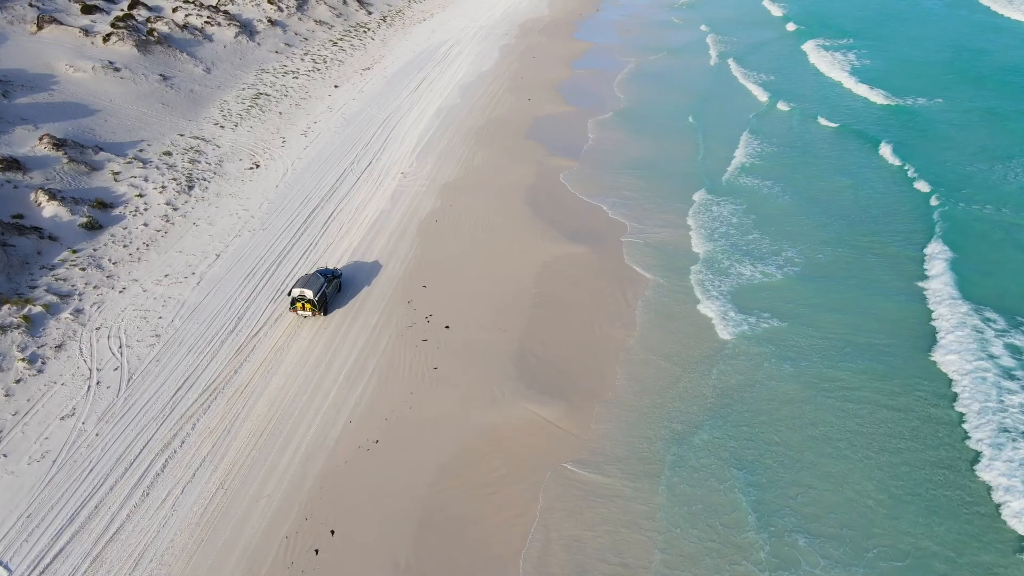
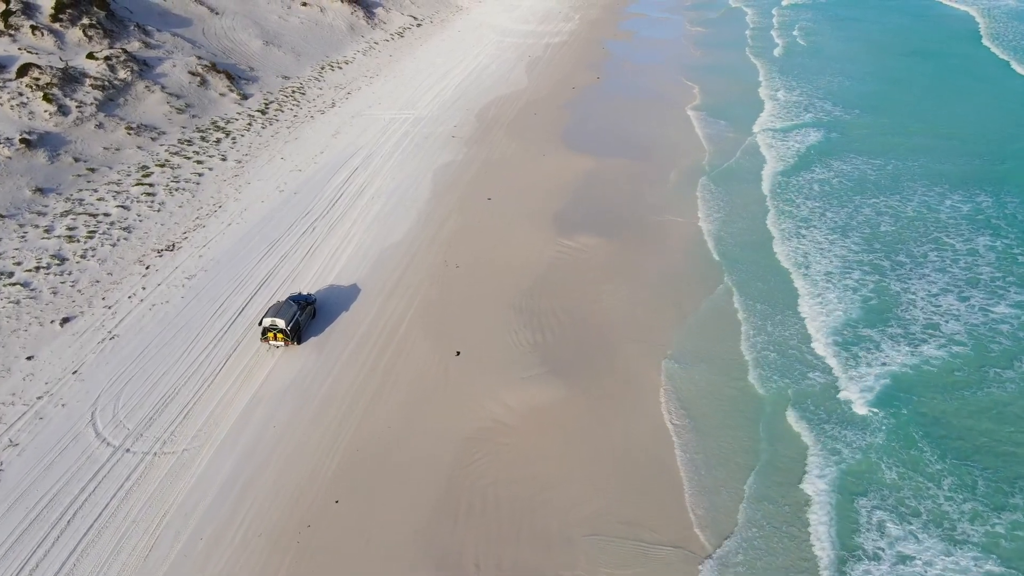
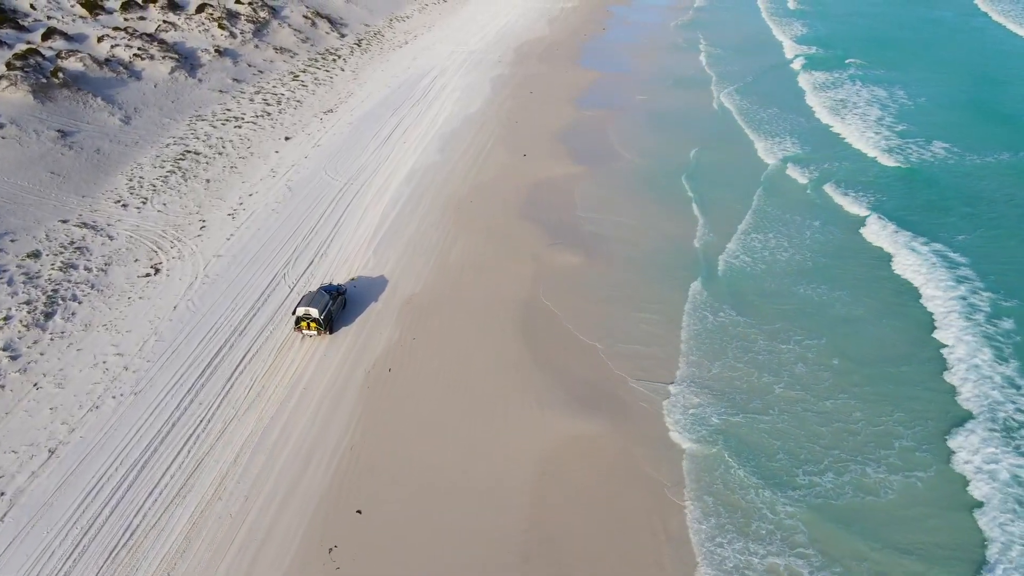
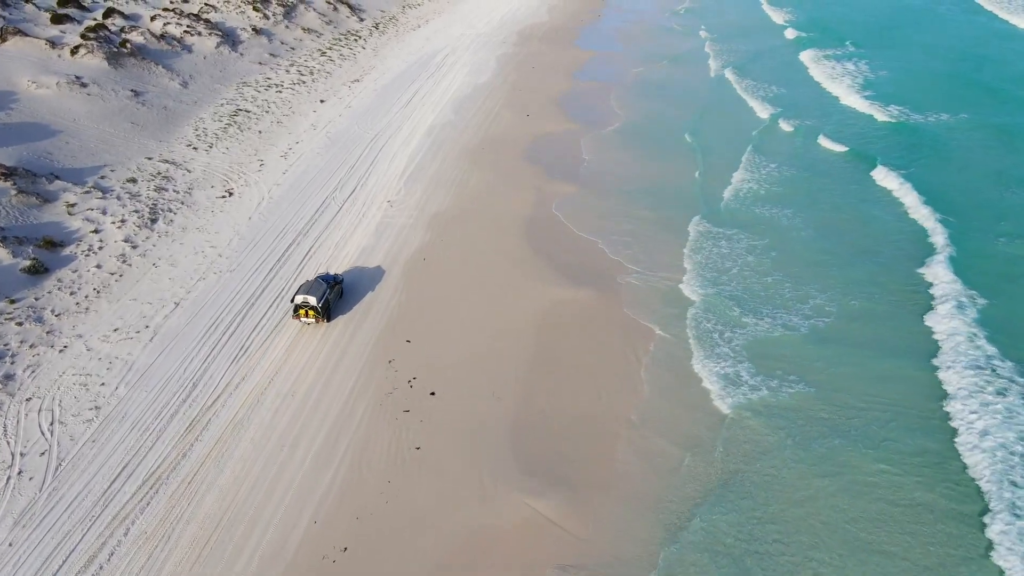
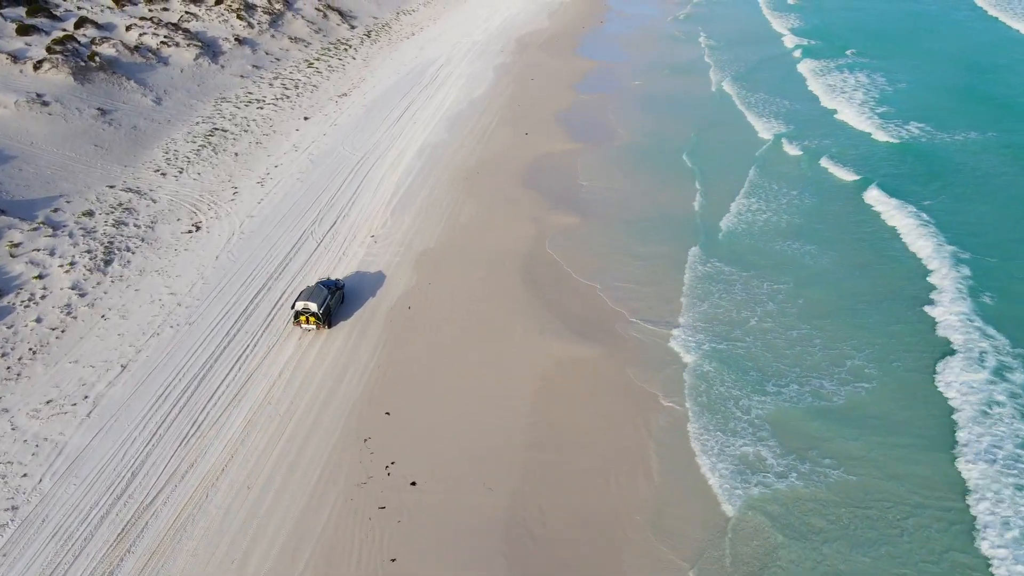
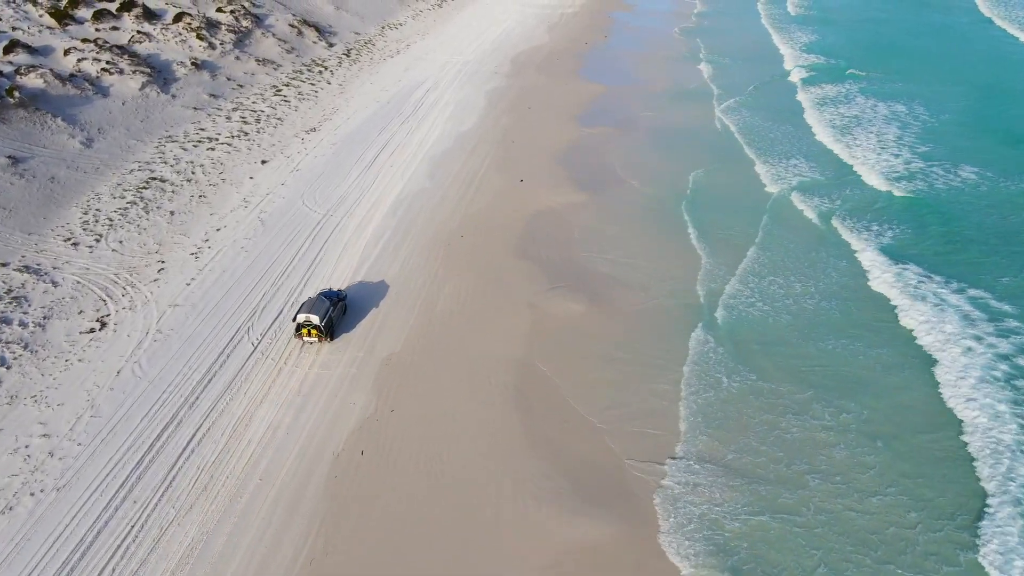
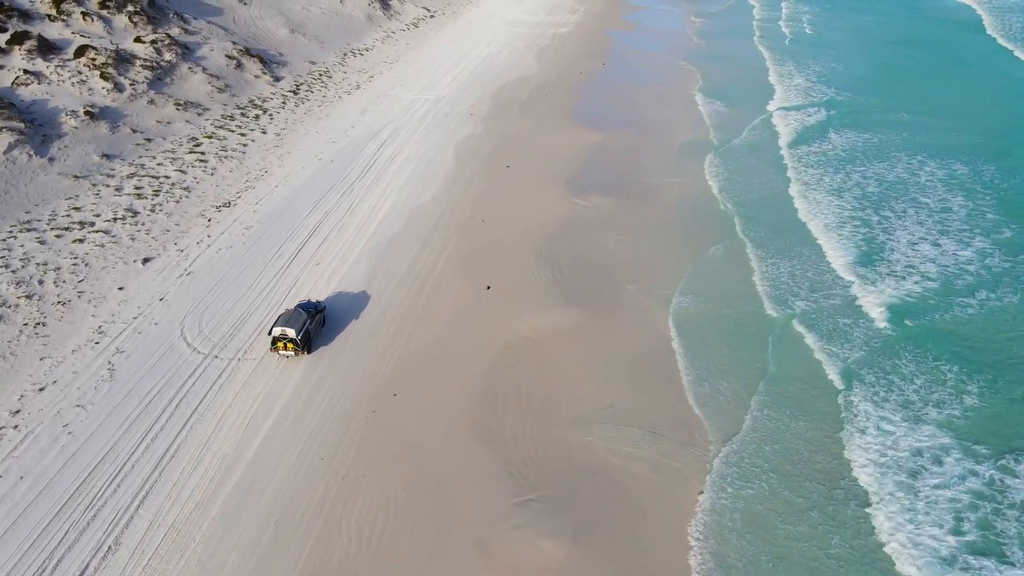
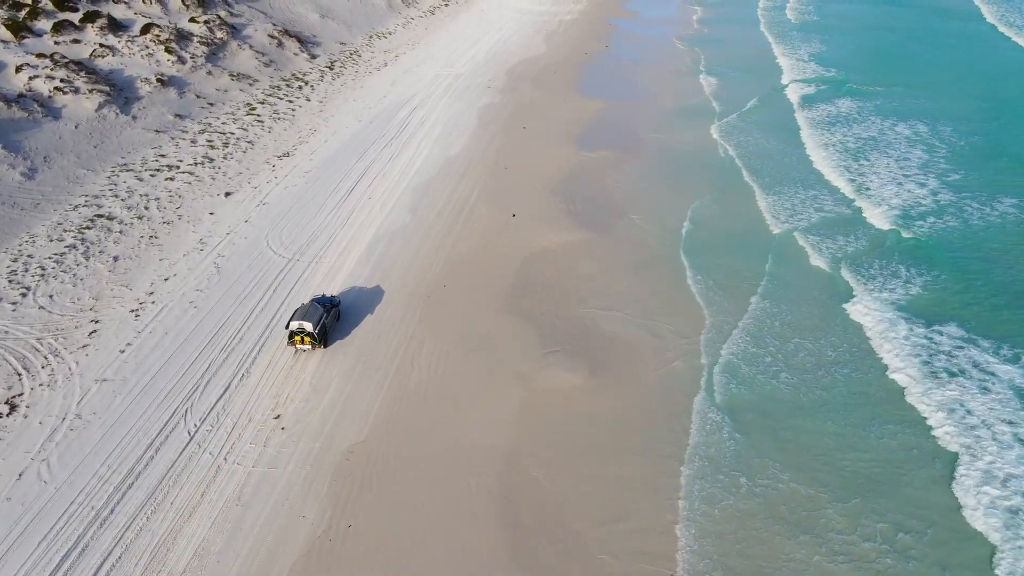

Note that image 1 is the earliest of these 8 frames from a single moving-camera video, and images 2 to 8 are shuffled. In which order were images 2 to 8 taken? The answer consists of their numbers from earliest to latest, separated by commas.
4, 5, 3, 6, 8, 7, 2
